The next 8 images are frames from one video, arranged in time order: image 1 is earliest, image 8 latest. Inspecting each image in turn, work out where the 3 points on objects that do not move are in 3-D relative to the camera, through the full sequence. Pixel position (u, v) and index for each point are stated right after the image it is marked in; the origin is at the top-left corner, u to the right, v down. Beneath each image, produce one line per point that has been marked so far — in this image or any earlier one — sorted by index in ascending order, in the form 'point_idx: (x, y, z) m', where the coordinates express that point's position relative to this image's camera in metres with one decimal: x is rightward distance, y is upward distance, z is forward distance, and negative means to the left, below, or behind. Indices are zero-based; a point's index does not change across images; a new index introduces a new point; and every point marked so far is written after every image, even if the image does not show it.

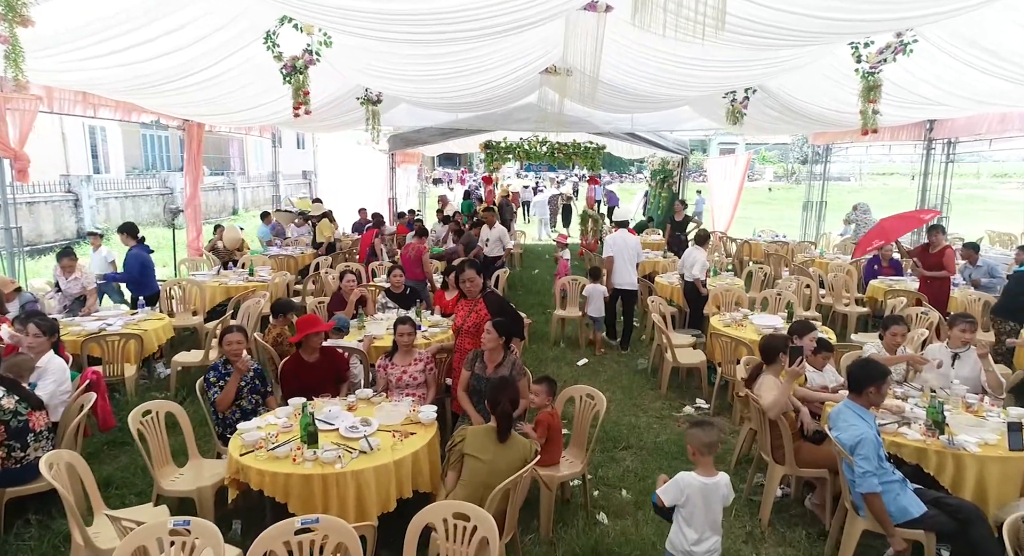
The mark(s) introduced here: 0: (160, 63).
0: (-3.3, +2.0, +5.6) m
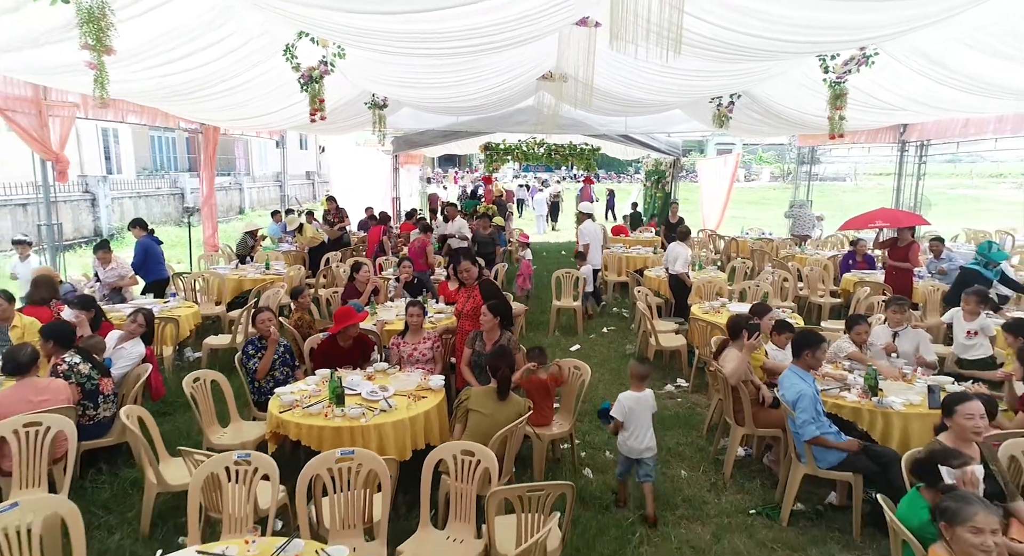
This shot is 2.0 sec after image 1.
0: (-3.3, +2.1, +6.2) m
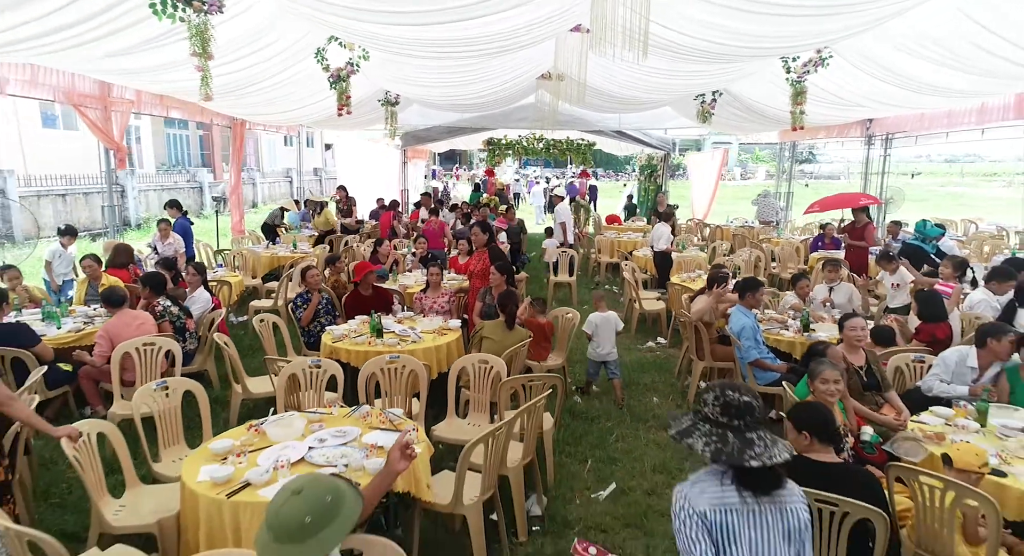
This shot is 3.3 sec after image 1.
0: (-3.2, +2.4, +7.2) m
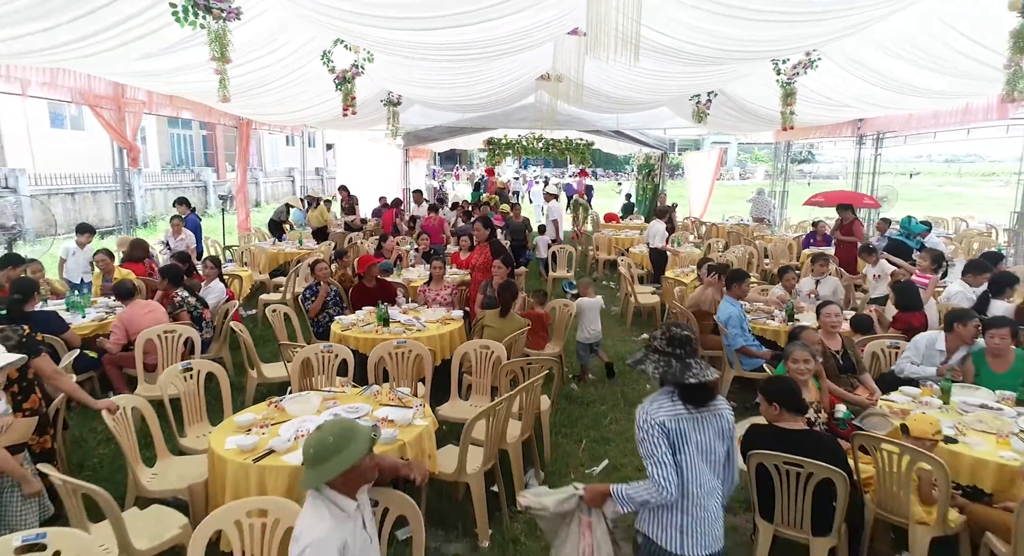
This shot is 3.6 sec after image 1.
0: (-3.3, +2.5, +7.5) m
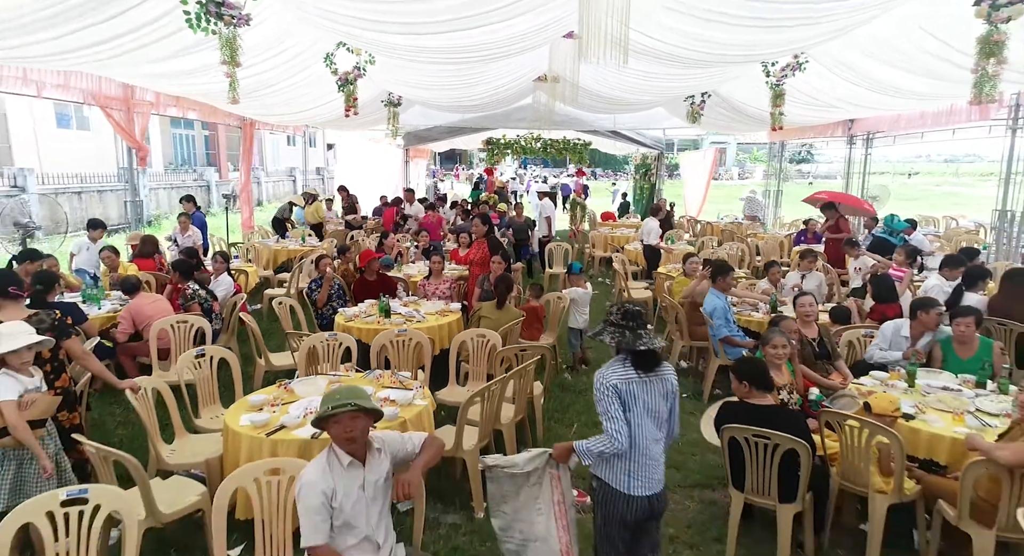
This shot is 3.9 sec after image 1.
0: (-3.3, +2.5, +7.7) m
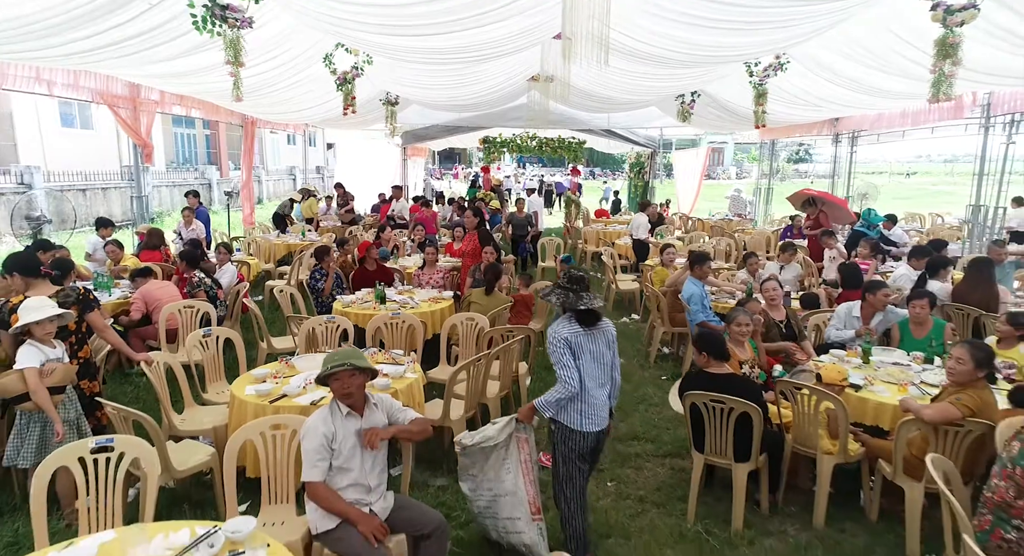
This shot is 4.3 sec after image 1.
0: (-3.4, +2.7, +8.0) m
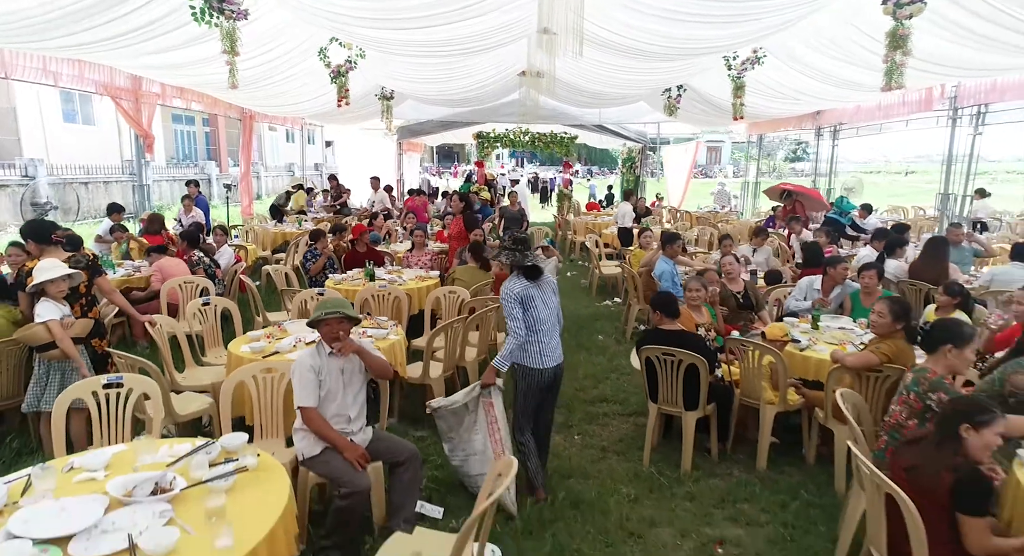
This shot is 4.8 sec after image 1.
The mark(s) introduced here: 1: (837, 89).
0: (-3.6, +2.9, +8.4) m
1: (+4.9, +2.9, +9.2) m
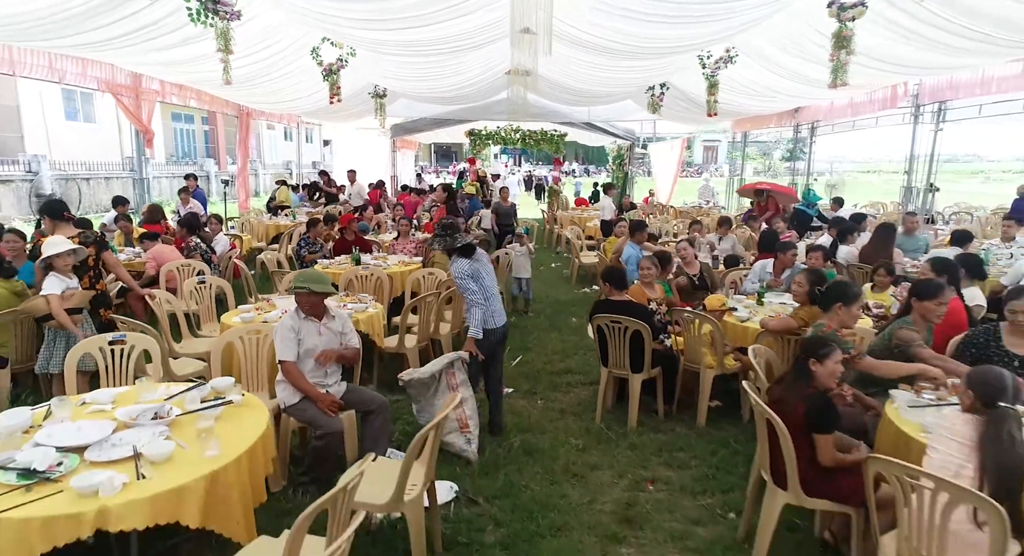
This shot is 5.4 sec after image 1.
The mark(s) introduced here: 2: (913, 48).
0: (-3.8, +3.0, +8.8) m
1: (+4.7, +3.1, +9.6) m
2: (+4.0, +2.3, +5.9) m
